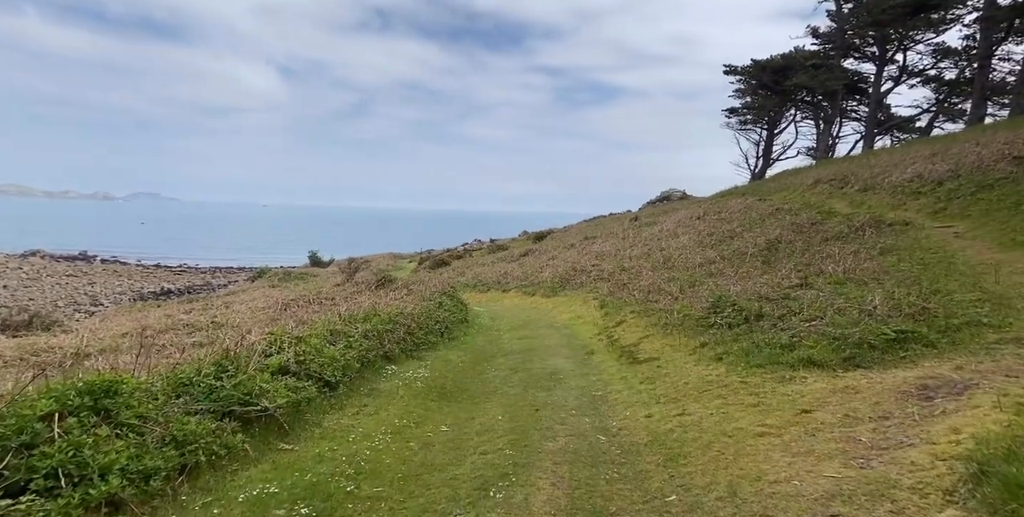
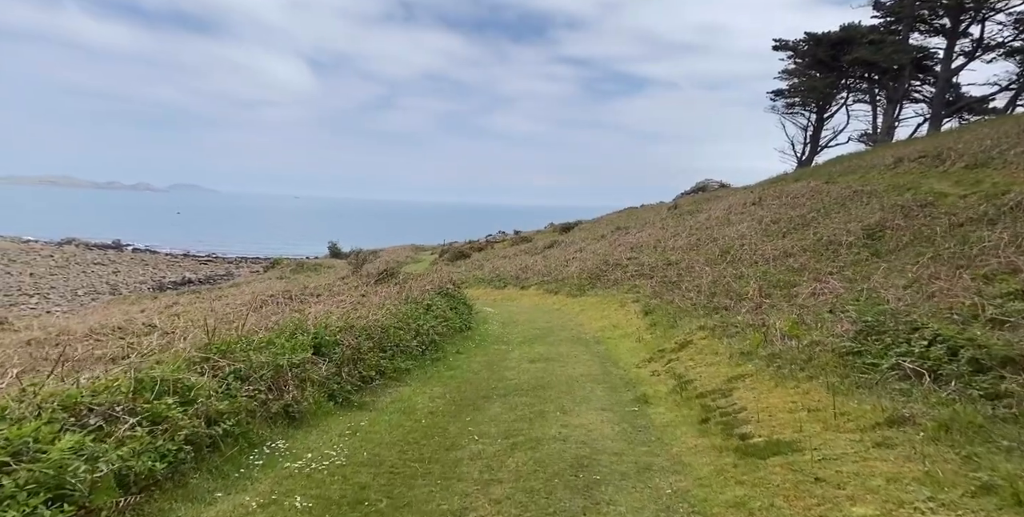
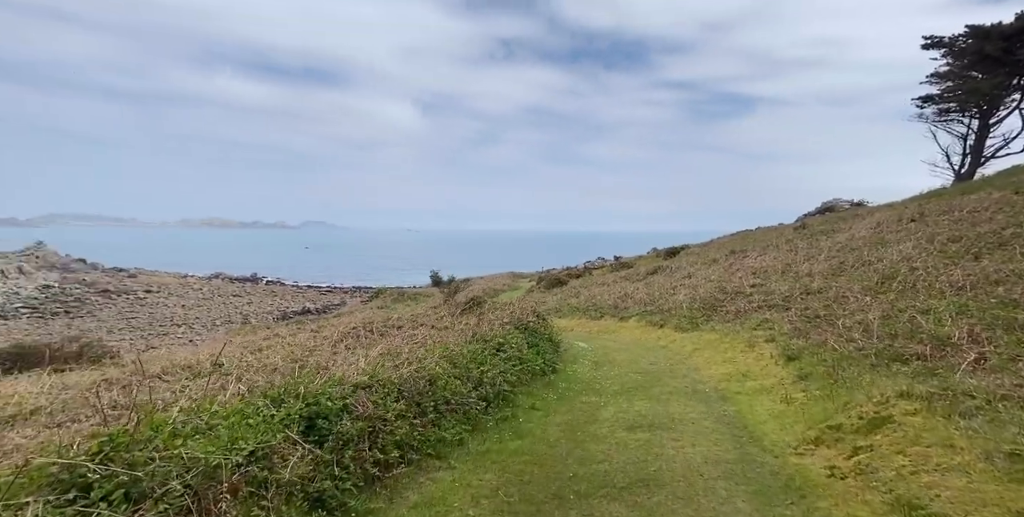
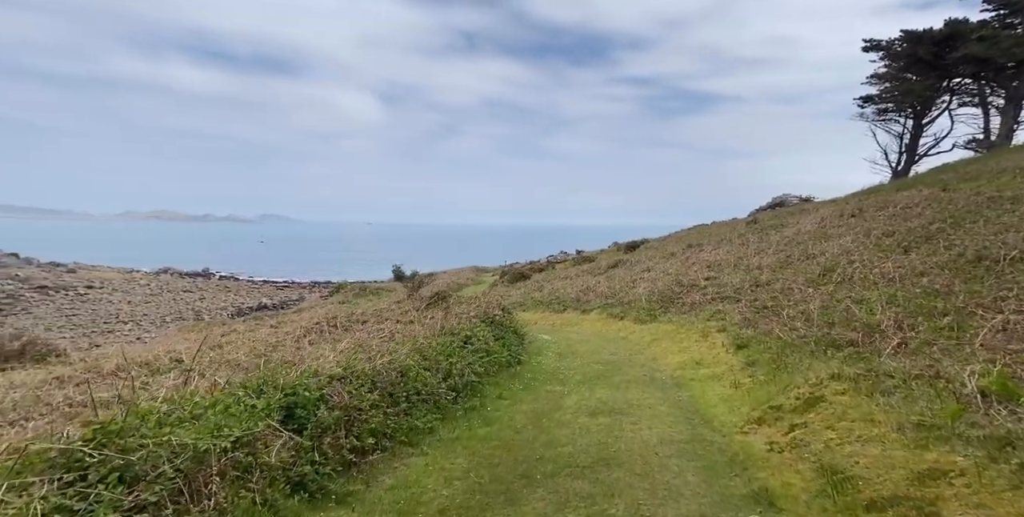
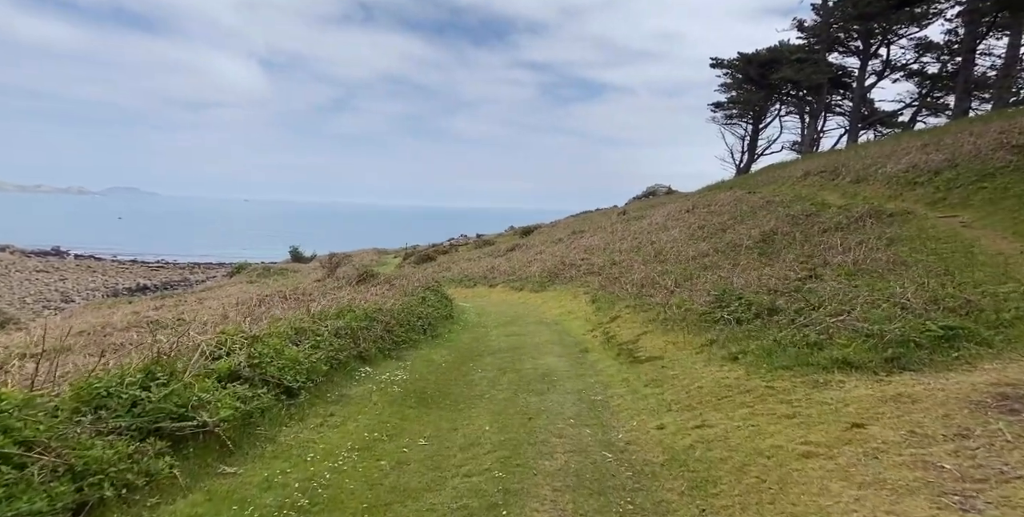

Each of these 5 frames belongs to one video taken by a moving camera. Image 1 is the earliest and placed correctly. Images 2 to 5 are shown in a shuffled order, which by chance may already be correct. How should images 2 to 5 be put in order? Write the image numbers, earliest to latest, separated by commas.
5, 2, 4, 3
